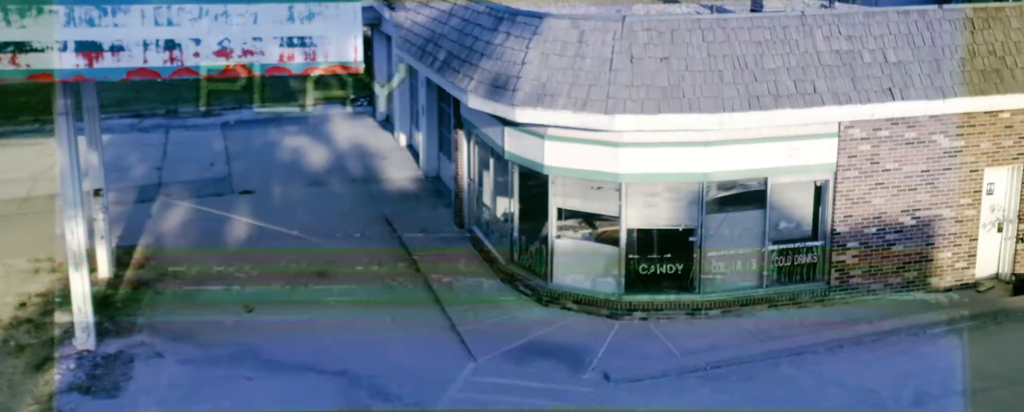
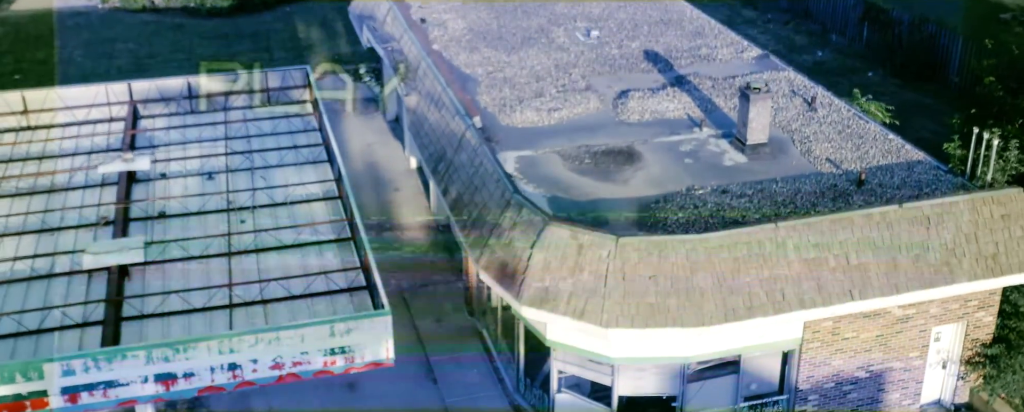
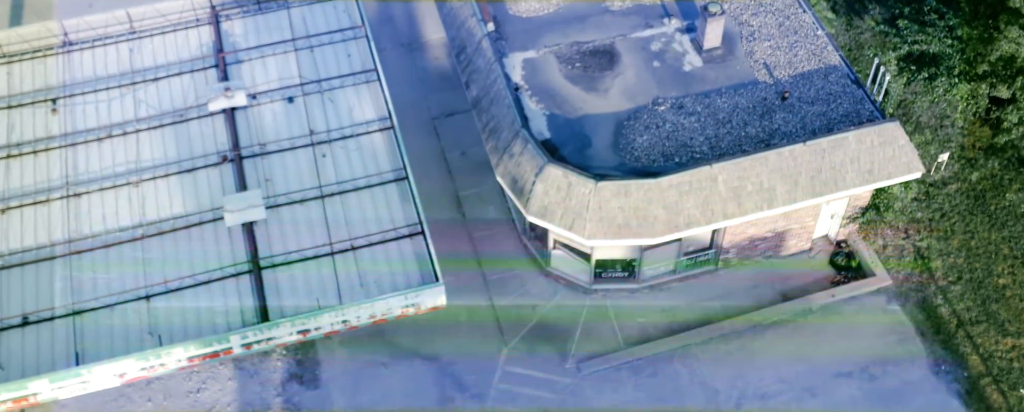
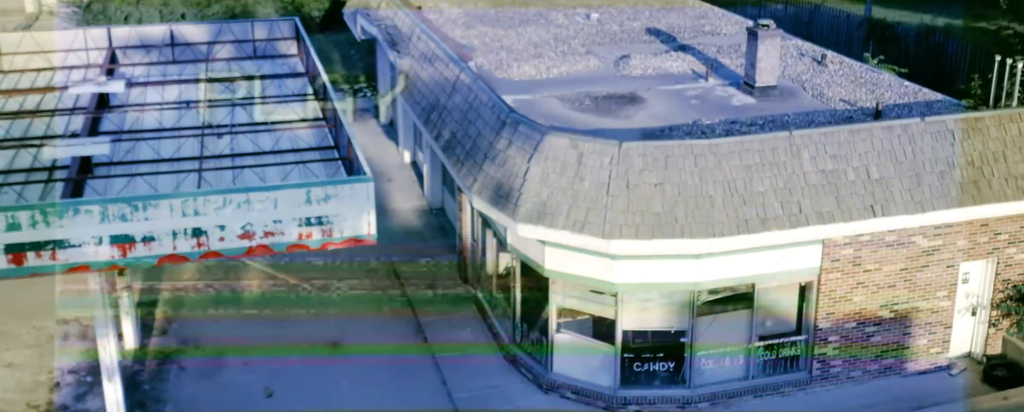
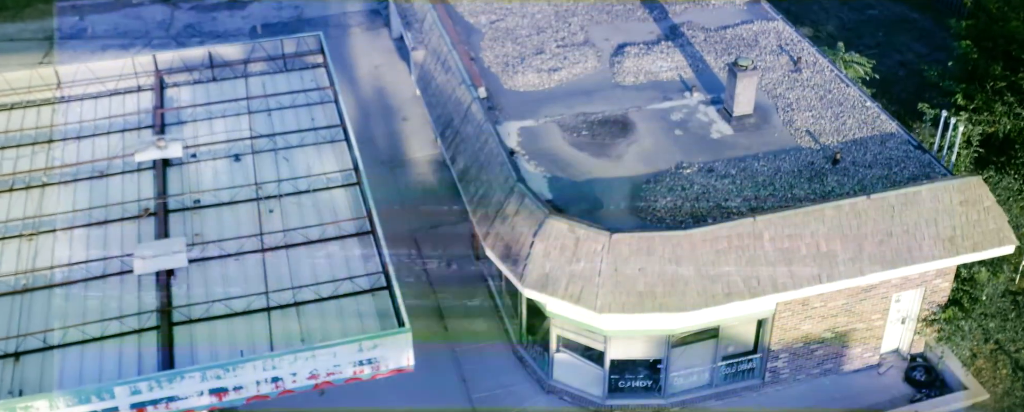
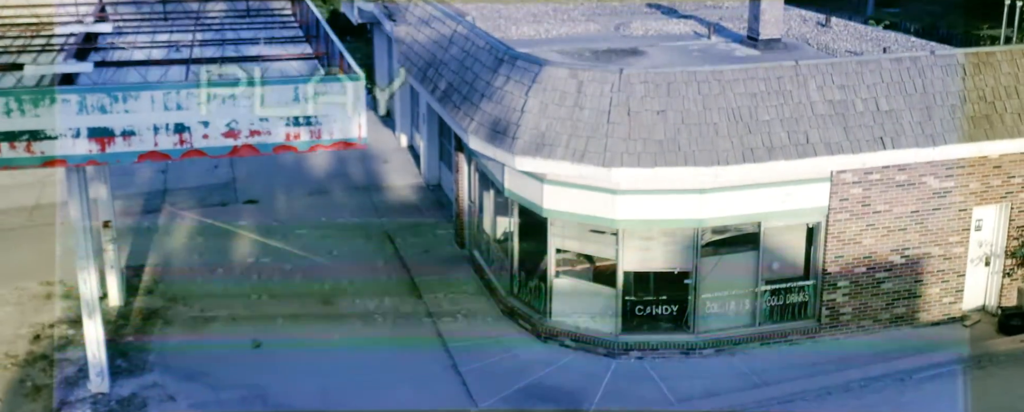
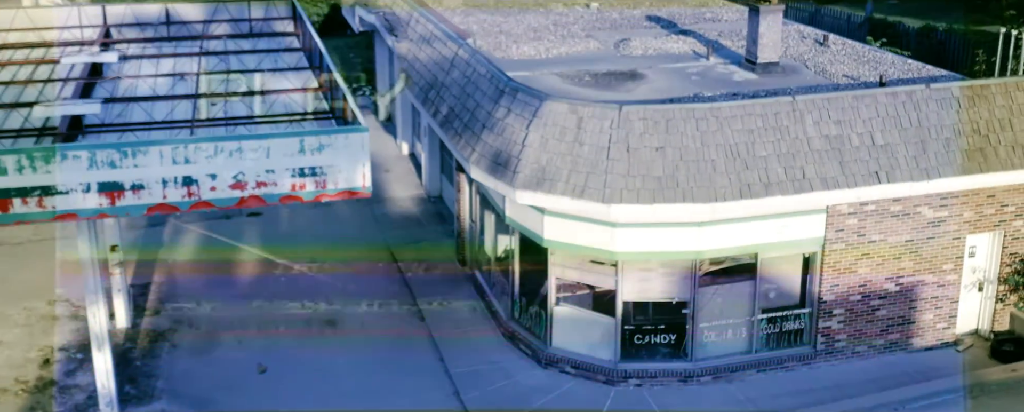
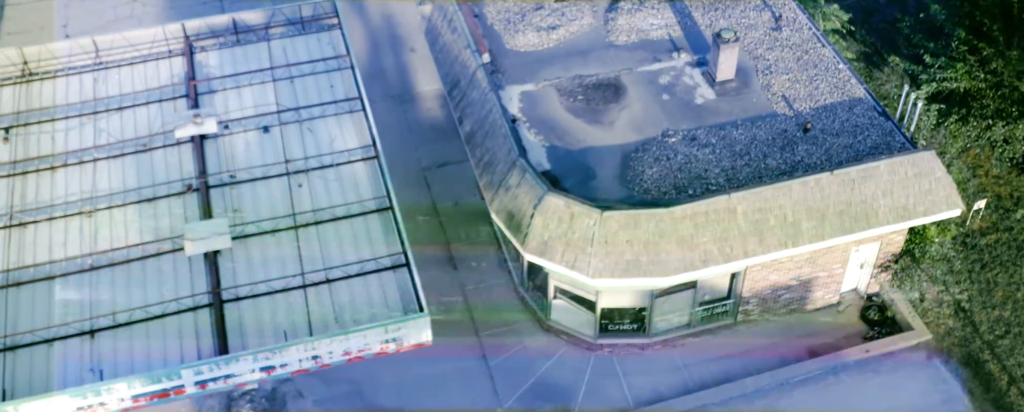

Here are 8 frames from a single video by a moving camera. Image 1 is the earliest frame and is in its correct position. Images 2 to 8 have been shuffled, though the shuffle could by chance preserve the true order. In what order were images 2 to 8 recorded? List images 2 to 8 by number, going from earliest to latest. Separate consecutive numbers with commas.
6, 7, 4, 2, 5, 8, 3
